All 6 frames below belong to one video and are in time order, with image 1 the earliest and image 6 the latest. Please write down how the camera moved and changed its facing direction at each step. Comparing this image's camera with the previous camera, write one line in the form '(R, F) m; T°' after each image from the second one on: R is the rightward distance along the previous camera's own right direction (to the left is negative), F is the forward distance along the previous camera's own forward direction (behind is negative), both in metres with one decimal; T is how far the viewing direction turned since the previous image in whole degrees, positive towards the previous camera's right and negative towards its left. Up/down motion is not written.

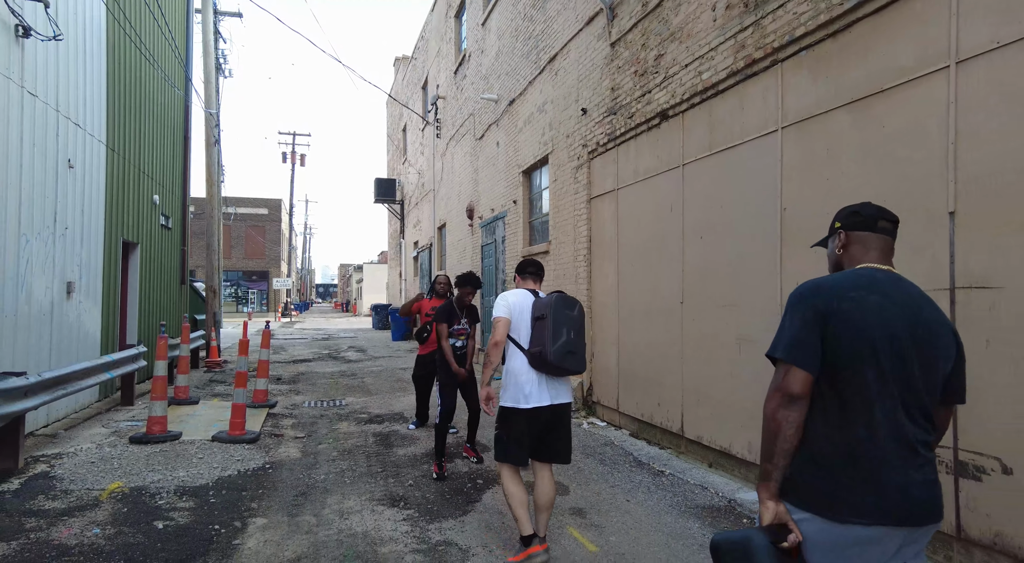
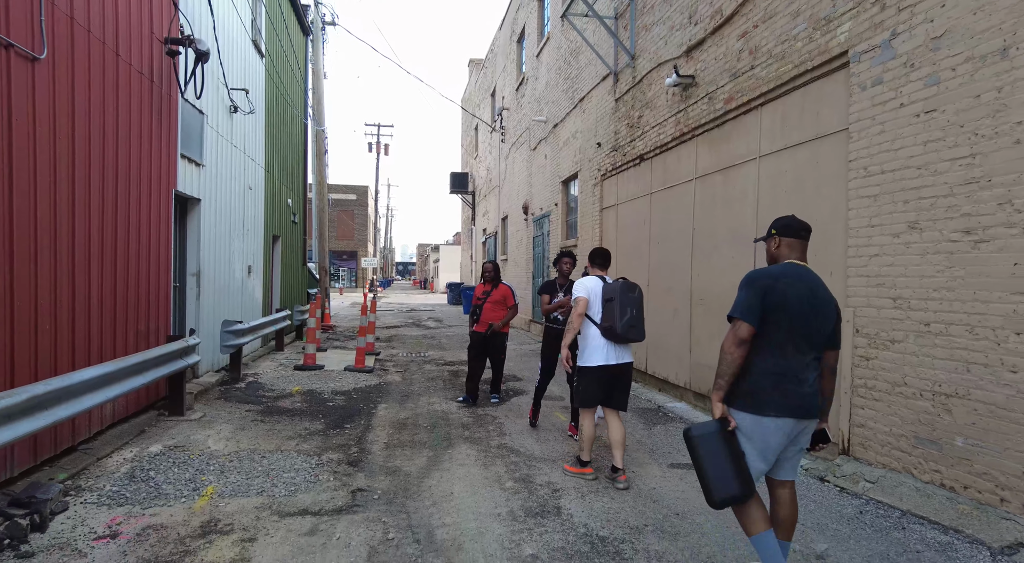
(+0.7, -2.8) m; -7°
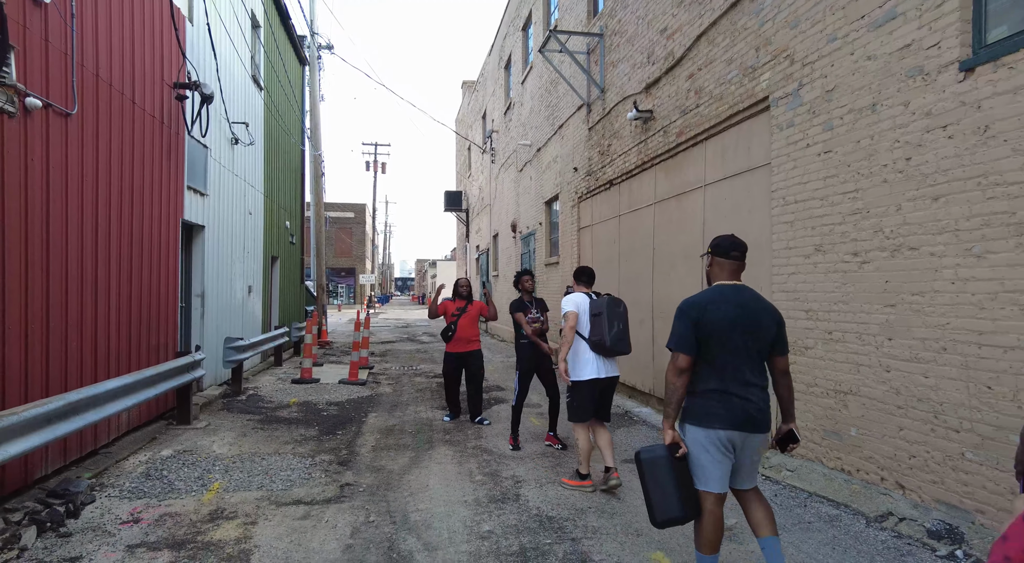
(+0.3, -0.6) m; 0°
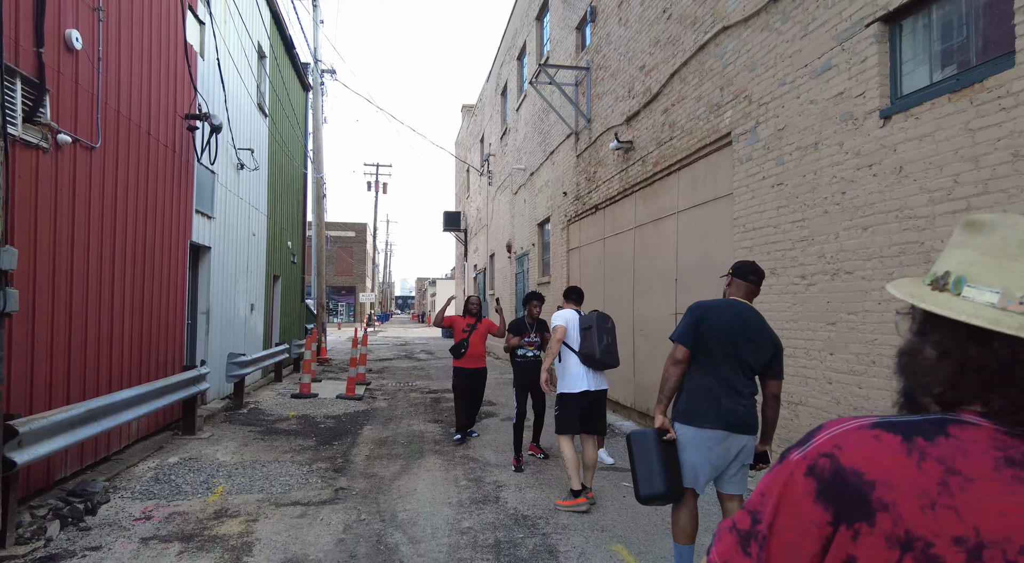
(+0.2, -0.4) m; 0°
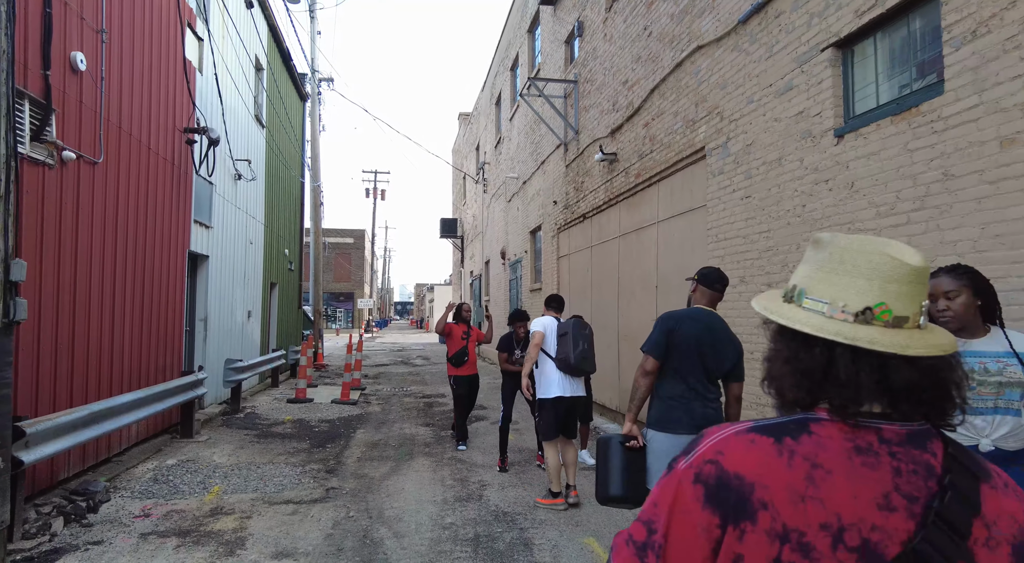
(+0.1, -0.2) m; 0°
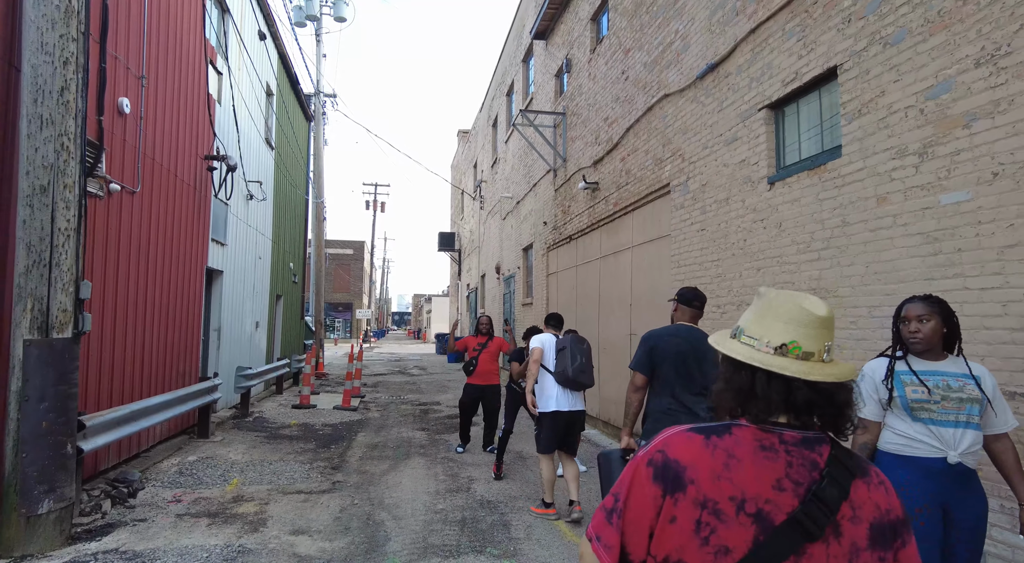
(+0.1, -0.7) m; 0°
